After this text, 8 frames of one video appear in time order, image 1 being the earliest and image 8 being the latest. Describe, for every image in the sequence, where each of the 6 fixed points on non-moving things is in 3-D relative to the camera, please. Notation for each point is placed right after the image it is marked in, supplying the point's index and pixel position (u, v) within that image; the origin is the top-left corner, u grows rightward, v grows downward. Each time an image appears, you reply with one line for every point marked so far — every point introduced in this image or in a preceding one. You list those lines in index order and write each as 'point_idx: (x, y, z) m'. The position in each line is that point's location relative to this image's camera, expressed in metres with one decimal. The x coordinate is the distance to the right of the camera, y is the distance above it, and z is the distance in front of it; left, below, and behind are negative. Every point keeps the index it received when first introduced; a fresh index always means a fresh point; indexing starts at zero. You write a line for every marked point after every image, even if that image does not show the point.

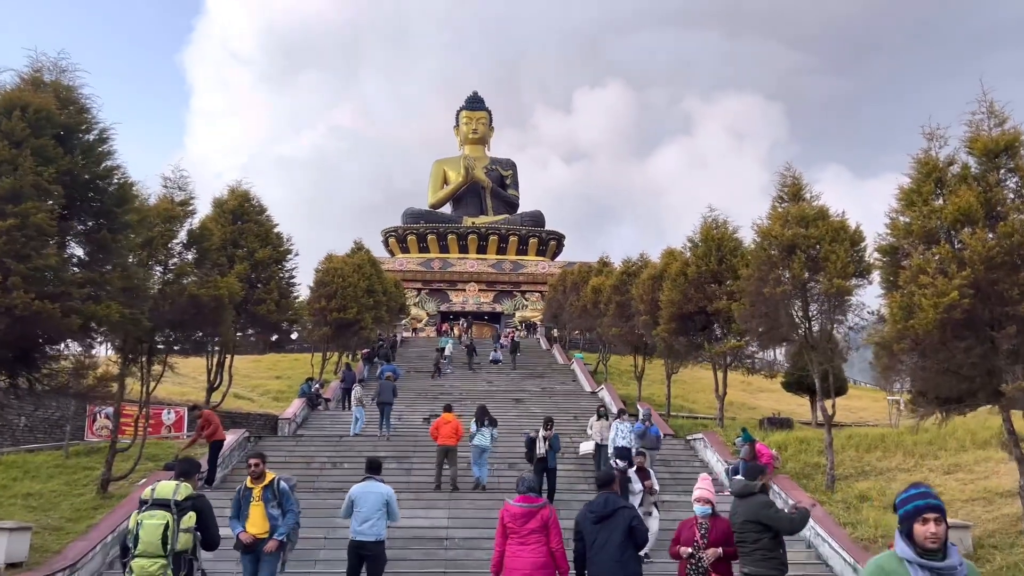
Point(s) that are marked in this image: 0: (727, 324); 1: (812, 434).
0: (+5.3, -0.9, +19.6) m
1: (+6.2, -3.0, +16.5) m
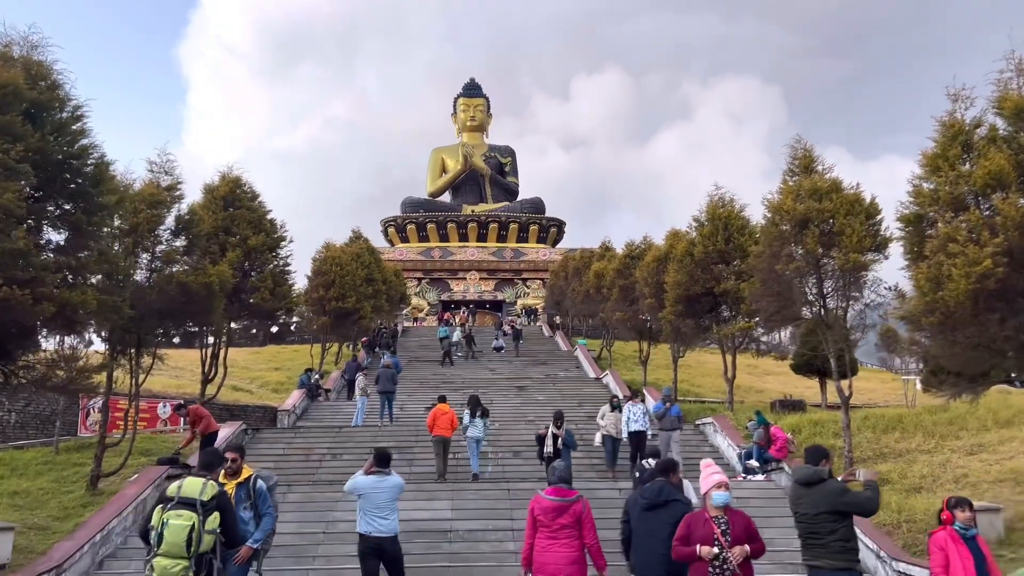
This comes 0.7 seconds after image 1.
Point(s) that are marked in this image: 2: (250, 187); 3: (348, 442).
0: (+5.3, -0.4, +19.1) m
1: (+6.3, -2.6, +16.0) m
2: (-6.1, +2.3, +18.5) m
3: (-3.6, -3.4, +17.5) m
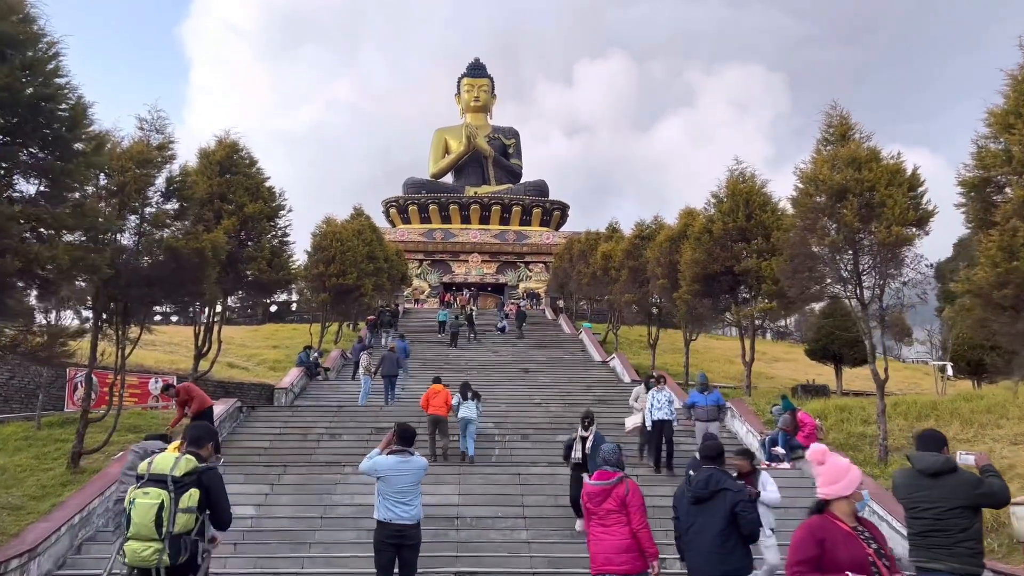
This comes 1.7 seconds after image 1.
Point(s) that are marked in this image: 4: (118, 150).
0: (+5.5, +0.1, +18.2) m
1: (+6.5, -2.2, +15.1) m
2: (-5.8, +3.0, +17.6) m
3: (-3.4, -2.8, +16.6) m
4: (-6.1, +2.1, +12.3) m
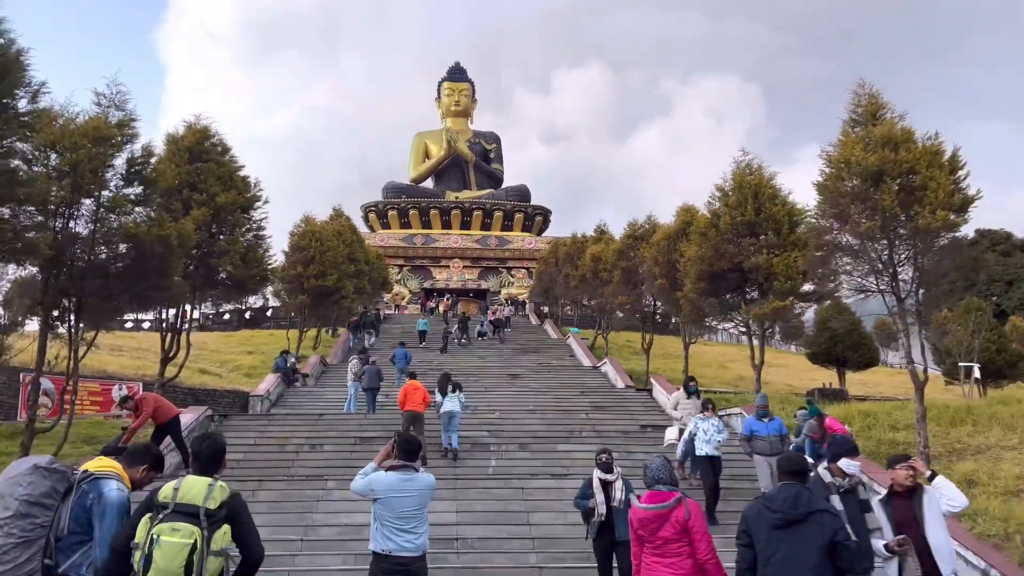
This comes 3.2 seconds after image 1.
0: (+5.4, +0.1, +17.1) m
1: (+6.4, -2.1, +14.0) m
2: (-5.9, +3.0, +16.2) m
3: (-3.5, -2.7, +15.3) m
4: (-6.0, +2.2, +11.0) m
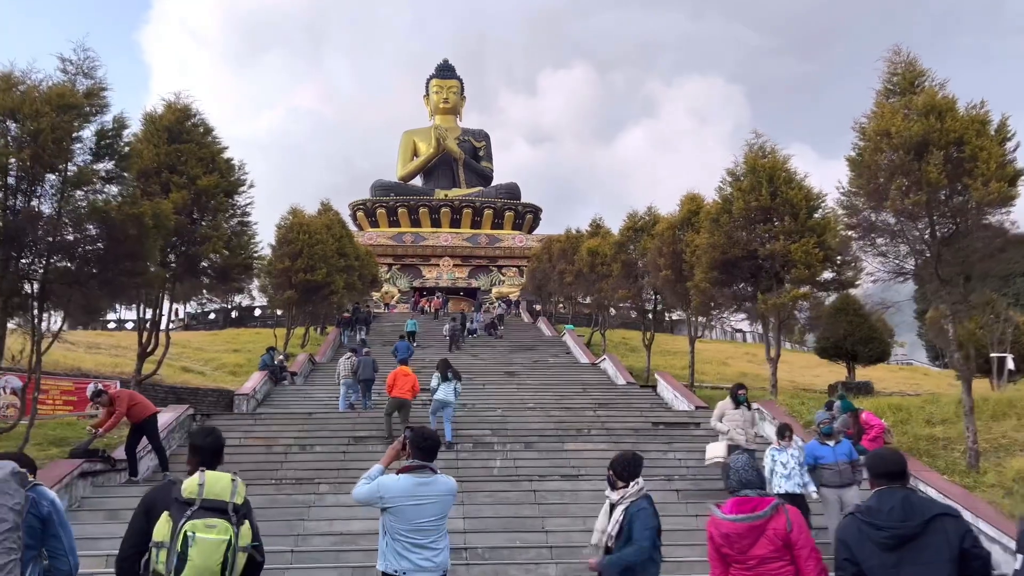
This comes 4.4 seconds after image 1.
0: (+5.5, +0.3, +16.2) m
1: (+6.5, -1.9, +13.2) m
2: (-5.9, +3.2, +15.2) m
3: (-3.4, -2.5, +14.2) m
4: (-5.9, +2.4, +9.9) m
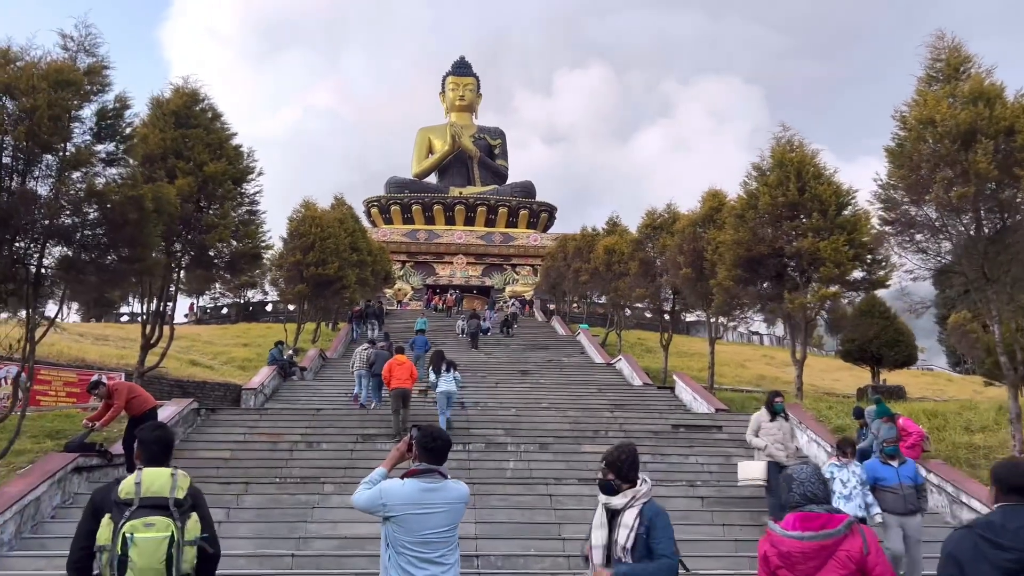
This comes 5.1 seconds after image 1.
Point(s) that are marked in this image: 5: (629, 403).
0: (+5.8, +0.4, +15.6) m
1: (+6.8, -1.9, +12.5) m
2: (-5.5, +3.4, +14.7) m
3: (-3.2, -2.4, +13.8) m
4: (-5.7, +2.6, +9.4) m
5: (+2.8, -2.7, +18.8) m
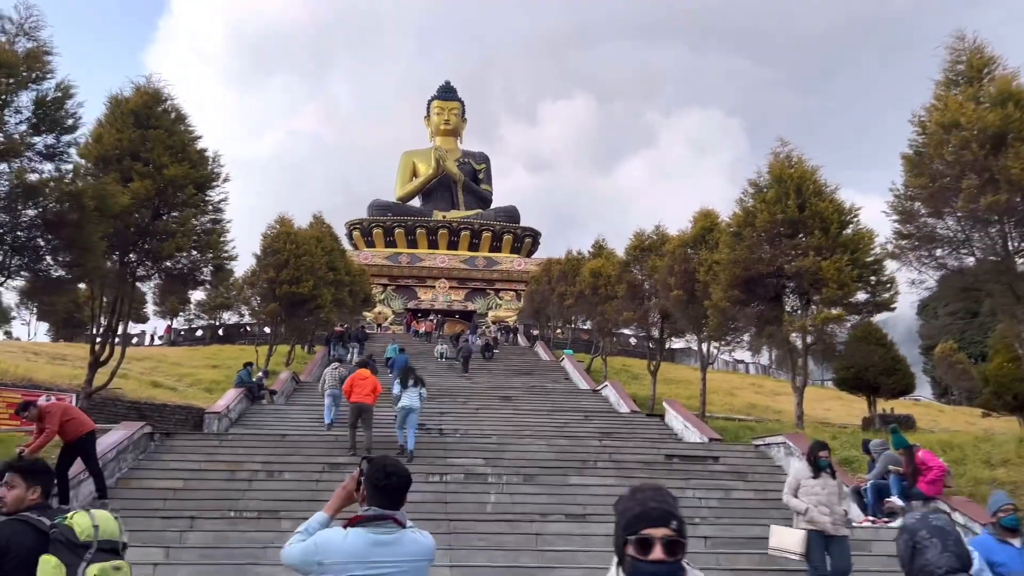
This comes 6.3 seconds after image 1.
0: (+5.5, 0.0, +14.7) m
1: (+6.5, -2.2, +11.6) m
2: (-5.8, +3.1, +13.7) m
3: (-3.5, -2.6, +12.6) m
4: (-5.8, +2.5, +8.4) m
5: (+2.3, -3.2, +17.8) m
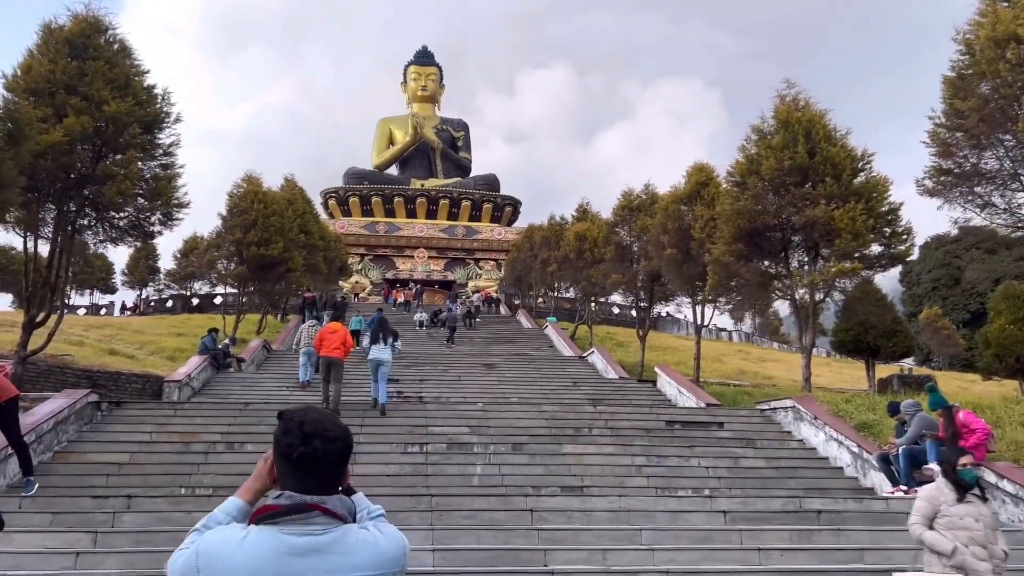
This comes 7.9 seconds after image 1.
0: (+5.2, +0.8, +13.7) m
1: (+6.3, -1.5, +10.6) m
2: (-6.0, +3.8, +12.2) m
3: (-3.6, -1.9, +11.4) m
4: (-5.9, +3.1, +6.9) m
5: (+2.0, -2.3, +16.7) m
